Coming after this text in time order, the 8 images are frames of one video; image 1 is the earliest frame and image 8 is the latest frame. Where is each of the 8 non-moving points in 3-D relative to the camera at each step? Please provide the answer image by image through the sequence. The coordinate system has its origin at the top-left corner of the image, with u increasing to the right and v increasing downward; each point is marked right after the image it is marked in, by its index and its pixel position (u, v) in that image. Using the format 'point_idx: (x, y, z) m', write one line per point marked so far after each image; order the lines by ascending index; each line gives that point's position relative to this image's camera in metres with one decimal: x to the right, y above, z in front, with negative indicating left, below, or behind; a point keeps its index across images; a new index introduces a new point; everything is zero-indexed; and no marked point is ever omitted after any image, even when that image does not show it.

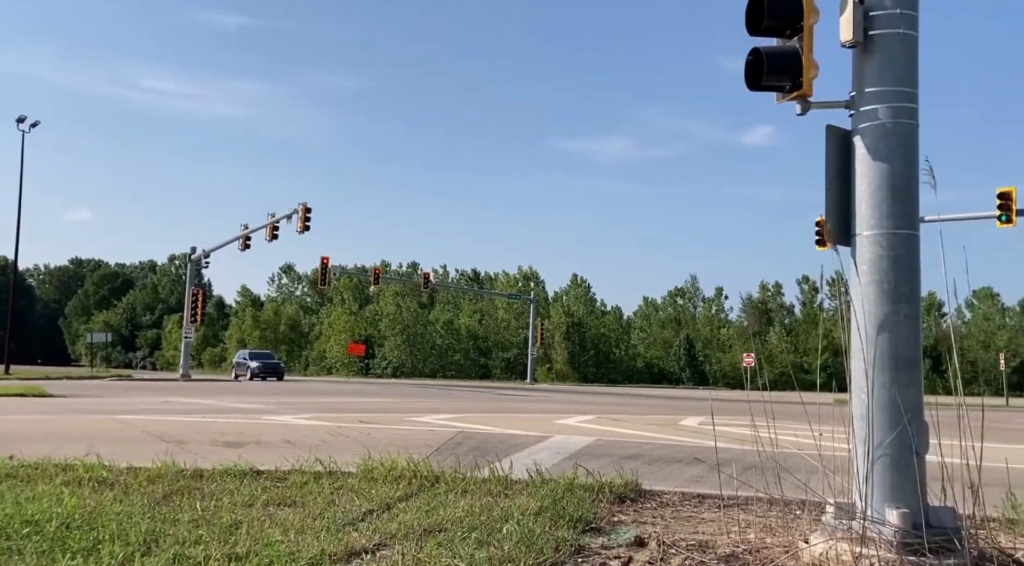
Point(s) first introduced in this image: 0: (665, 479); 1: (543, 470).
0: (+1.9, -2.4, +11.4) m
1: (+0.4, -2.3, +11.4) m
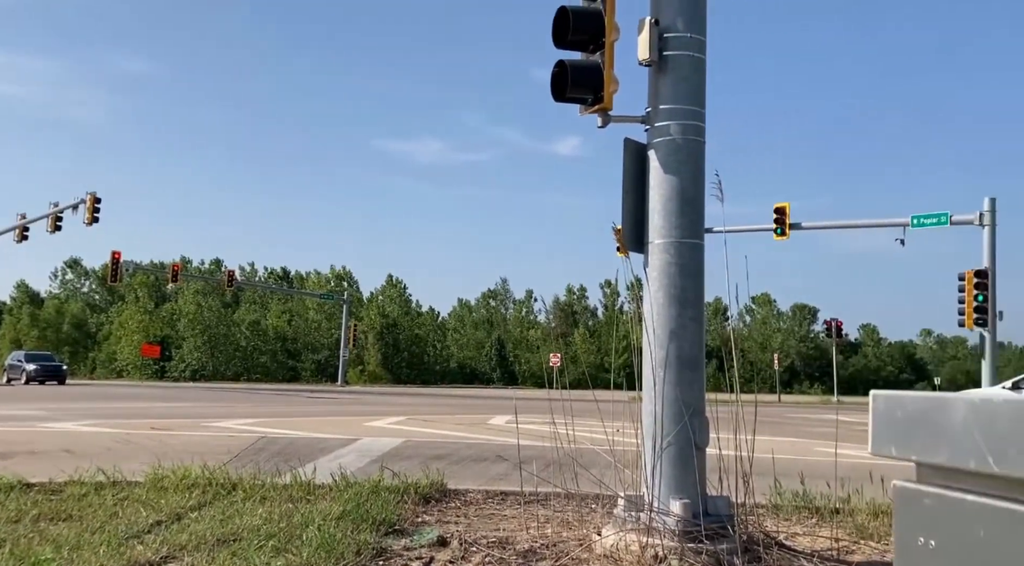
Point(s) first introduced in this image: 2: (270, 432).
0: (-0.6, -2.4, +11.6) m
1: (-2.1, -2.3, +11.3) m
2: (-4.2, -2.5, +15.9) m
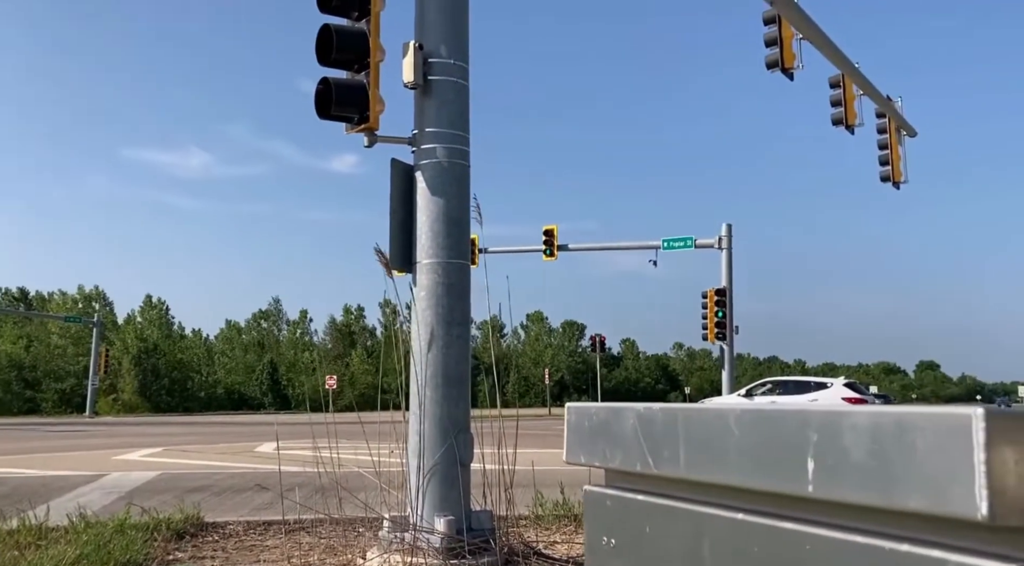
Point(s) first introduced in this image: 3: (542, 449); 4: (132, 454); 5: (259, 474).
0: (-3.5, -2.7, +11.1) m
1: (-4.9, -2.6, +10.5) m
2: (-8.0, -2.9, +14.4) m
3: (+0.3, -2.7, +15.1) m
4: (-7.1, -3.1, +17.0) m
5: (-4.0, -2.9, +14.0) m
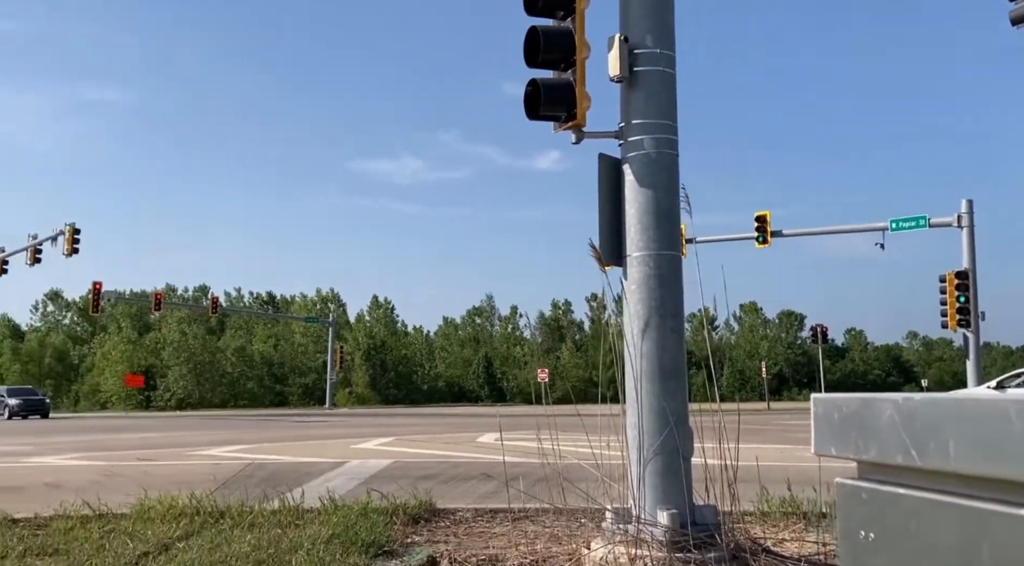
0: (-0.8, -2.7, +11.7) m
1: (-2.2, -2.6, +11.4) m
2: (-4.4, -3.0, +15.9) m
3: (+3.9, -2.5, +14.7) m
4: (-2.9, -3.1, +18.2) m
5: (-0.6, -2.8, +14.6) m
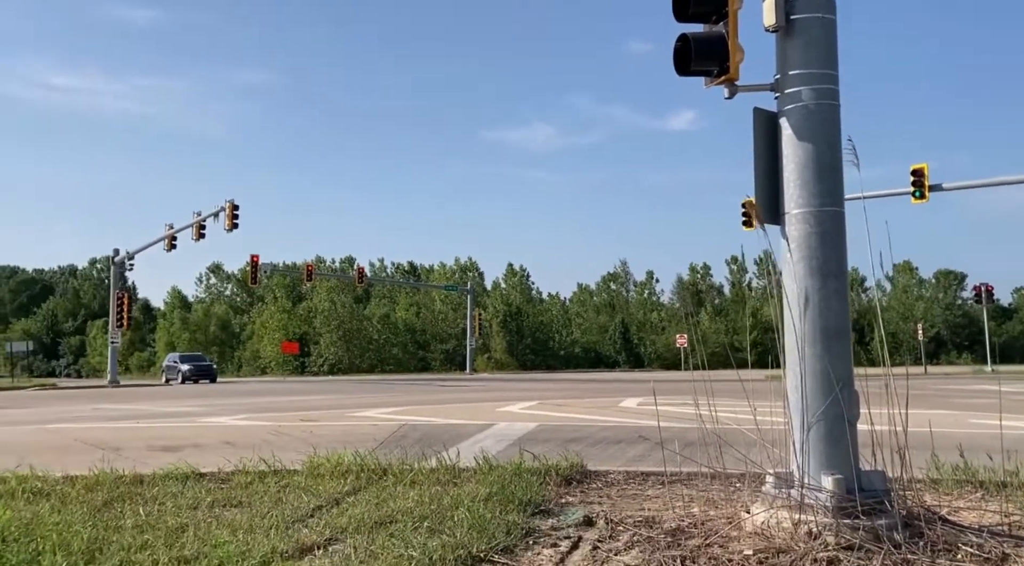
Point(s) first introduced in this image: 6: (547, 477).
0: (+1.2, -2.2, +11.6) m
1: (-0.3, -2.2, +11.5) m
2: (-1.8, -2.4, +16.4) m
3: (+6.3, -1.9, +14.0) m
4: (+0.1, -2.4, +18.5) m
5: (+1.9, -2.2, +14.6) m
6: (+0.4, -1.8, +8.8) m
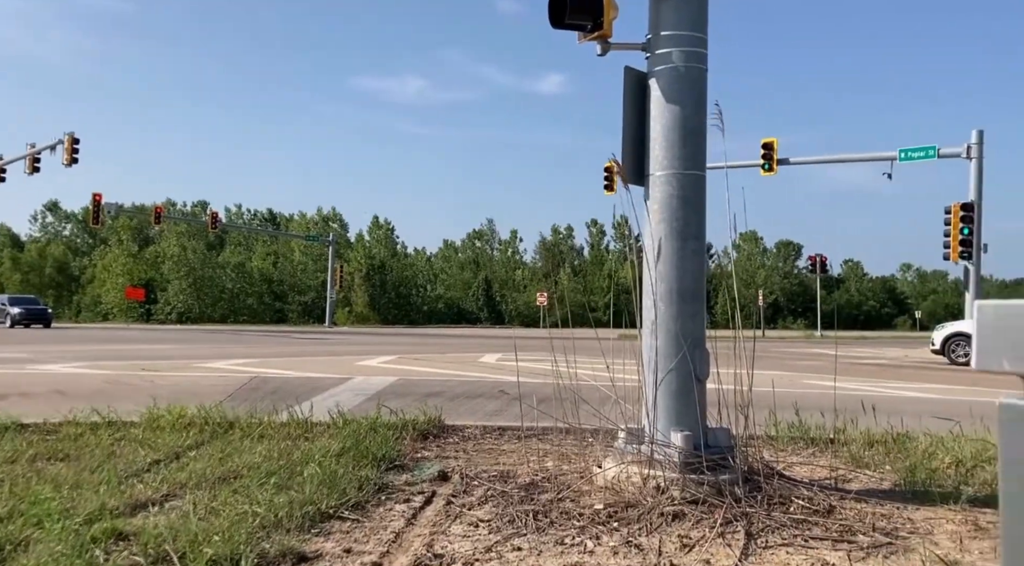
0: (-0.6, -1.6, +11.5) m
1: (-2.0, -1.5, +11.1) m
2: (-4.2, -1.5, +15.7) m
3: (+4.1, -1.3, +14.5) m
4: (-2.7, -1.5, +18.0) m
5: (-0.4, -1.5, +14.4) m
6: (-1.0, -1.3, +8.5) m
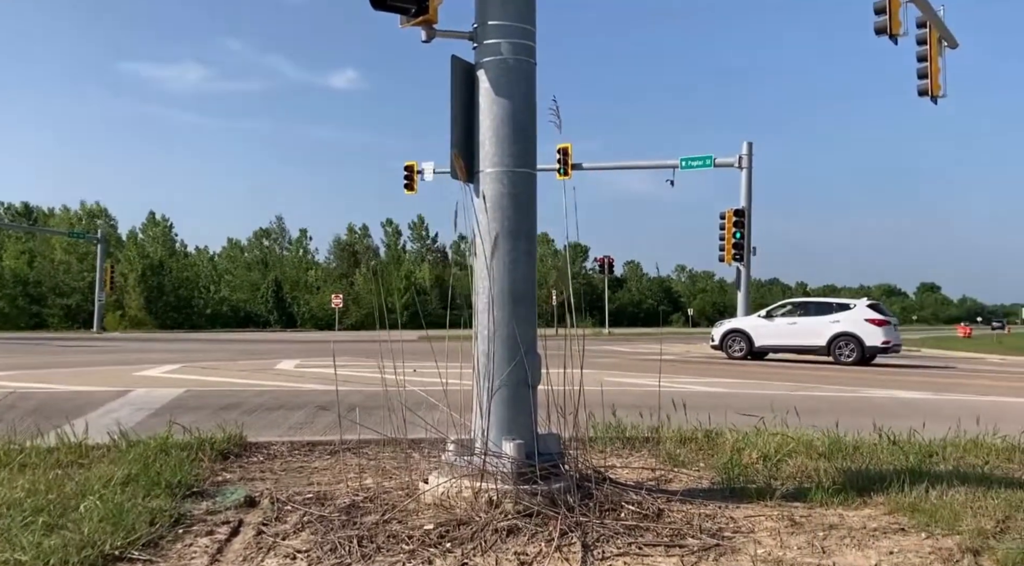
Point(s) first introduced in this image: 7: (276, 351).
0: (-2.5, -1.6, +10.1) m
1: (-3.8, -1.5, +9.4) m
2: (-7.0, -1.5, +13.4) m
3: (+1.4, -1.3, +14.1) m
4: (-6.0, -1.5, +16.0) m
5: (-2.9, -1.5, +13.0) m
6: (-2.2, -1.3, +7.1) m
7: (-4.9, -1.4, +20.2) m
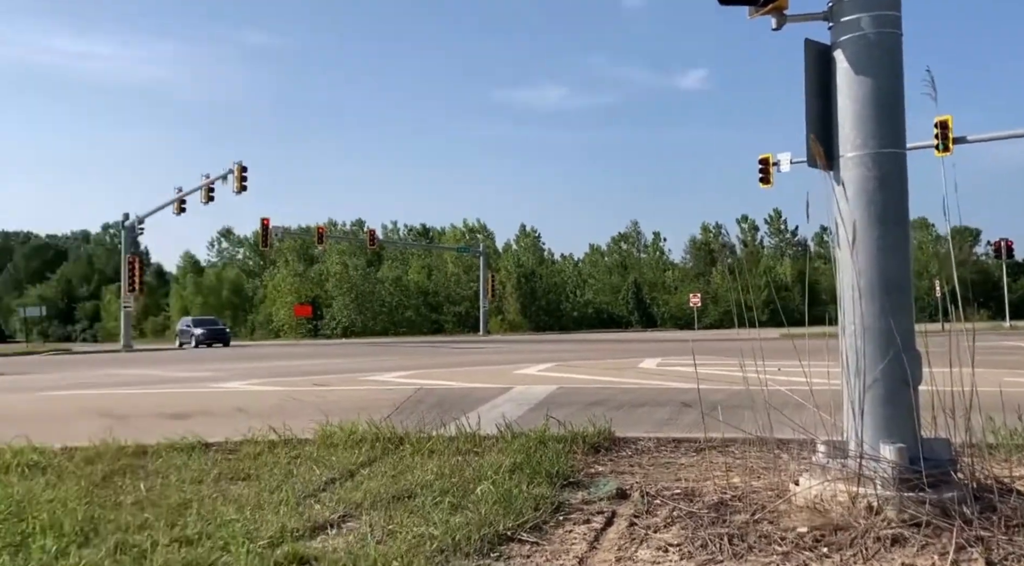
0: (+1.6, -1.6, +10.6) m
1: (+0.1, -1.6, +10.5) m
2: (-1.4, -1.7, +15.4) m
3: (+6.6, -1.2, +12.9) m
4: (+0.5, -1.6, +17.4) m
5: (+2.2, -1.6, +13.5) m
6: (+0.7, -1.4, +7.7) m
7: (+3.1, -1.5, +20.9) m
